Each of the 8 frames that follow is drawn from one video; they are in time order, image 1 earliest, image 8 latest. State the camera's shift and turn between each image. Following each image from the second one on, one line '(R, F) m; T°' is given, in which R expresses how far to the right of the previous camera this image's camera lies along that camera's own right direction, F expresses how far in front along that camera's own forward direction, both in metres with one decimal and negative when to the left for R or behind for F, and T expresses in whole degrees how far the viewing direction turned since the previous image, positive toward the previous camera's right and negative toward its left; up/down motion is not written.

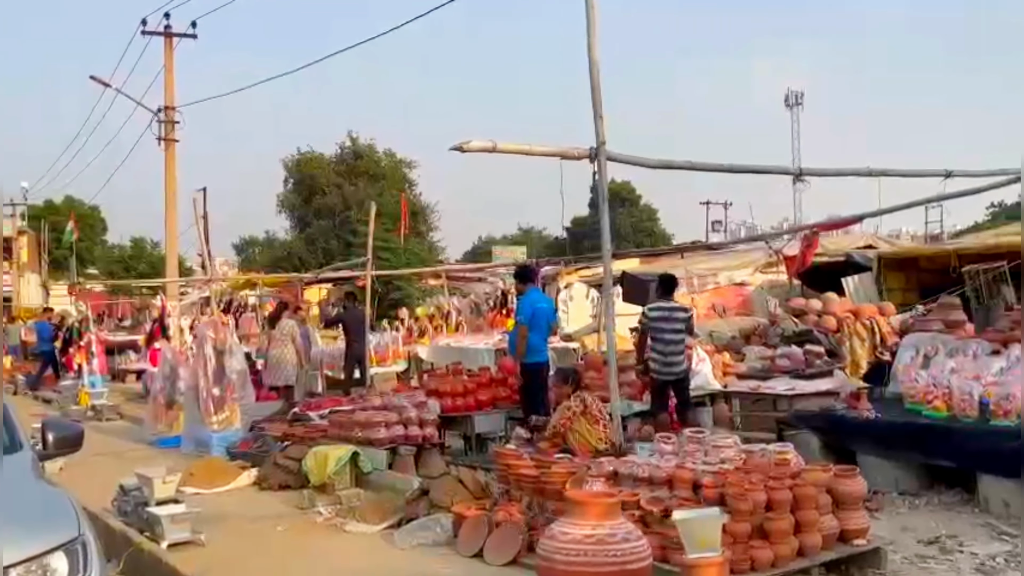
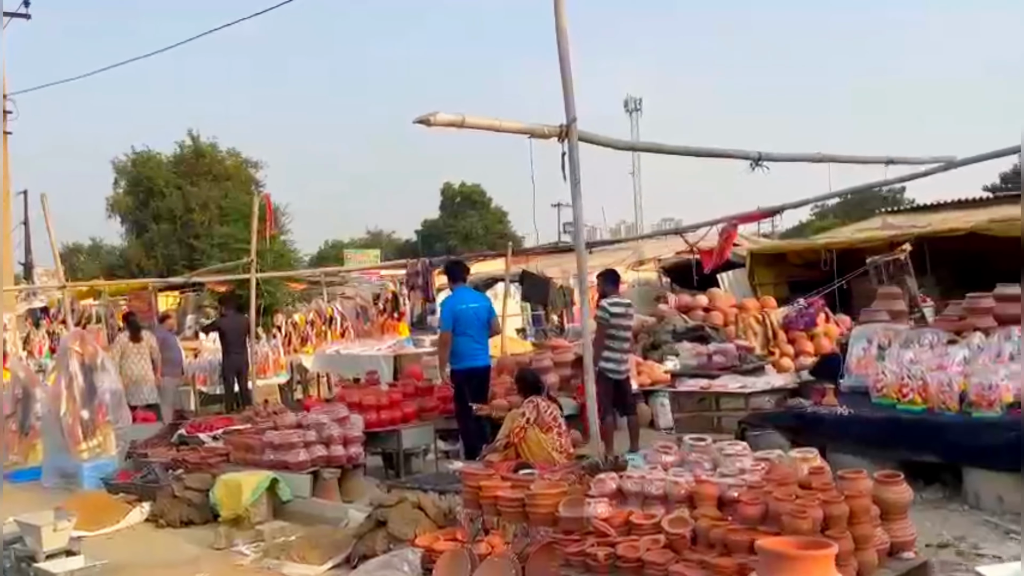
(-0.8, +0.9) m; +10°
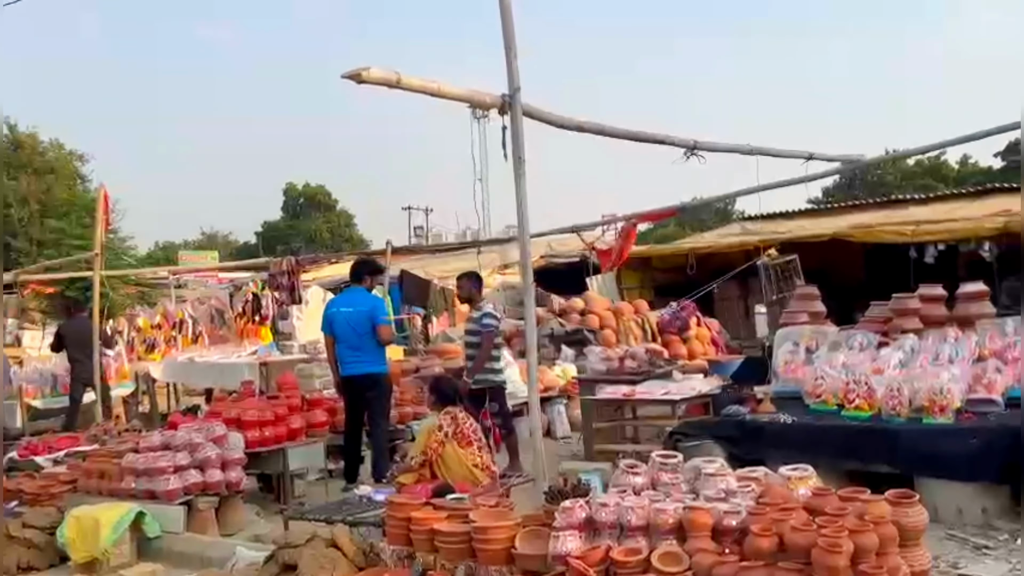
(-0.5, +0.9) m; +10°
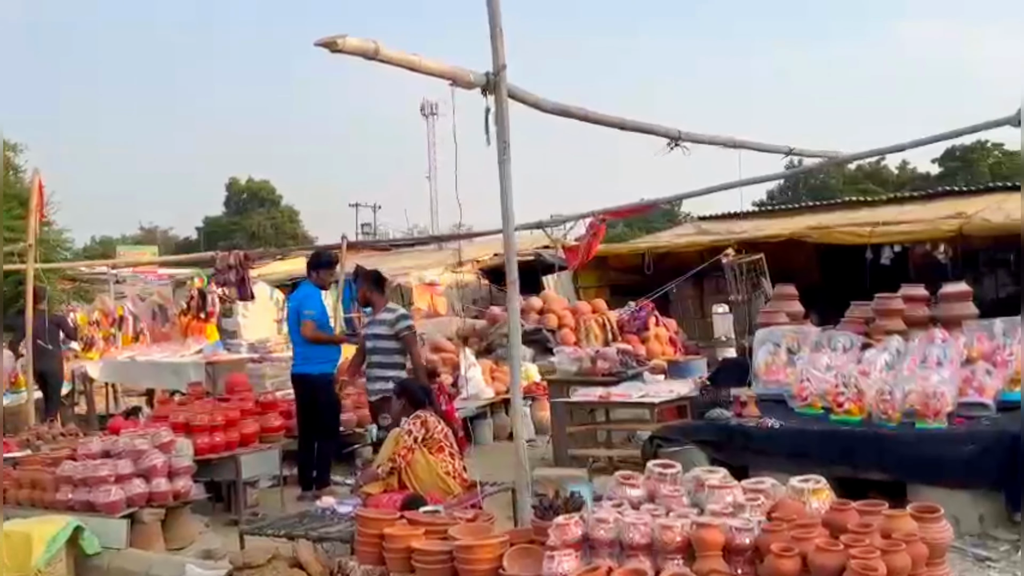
(-0.2, +0.4) m; +3°
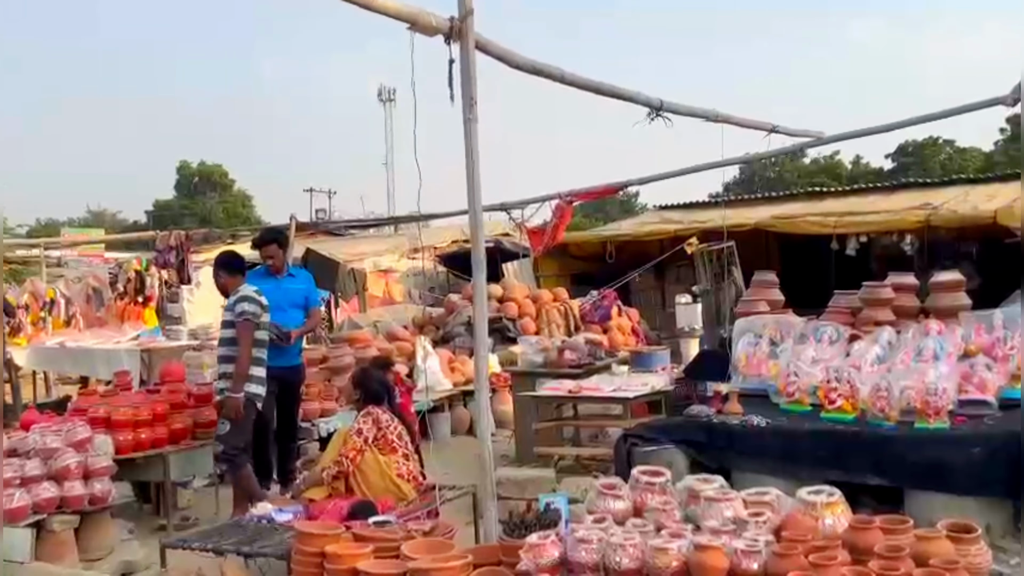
(0.0, +0.6) m; +3°
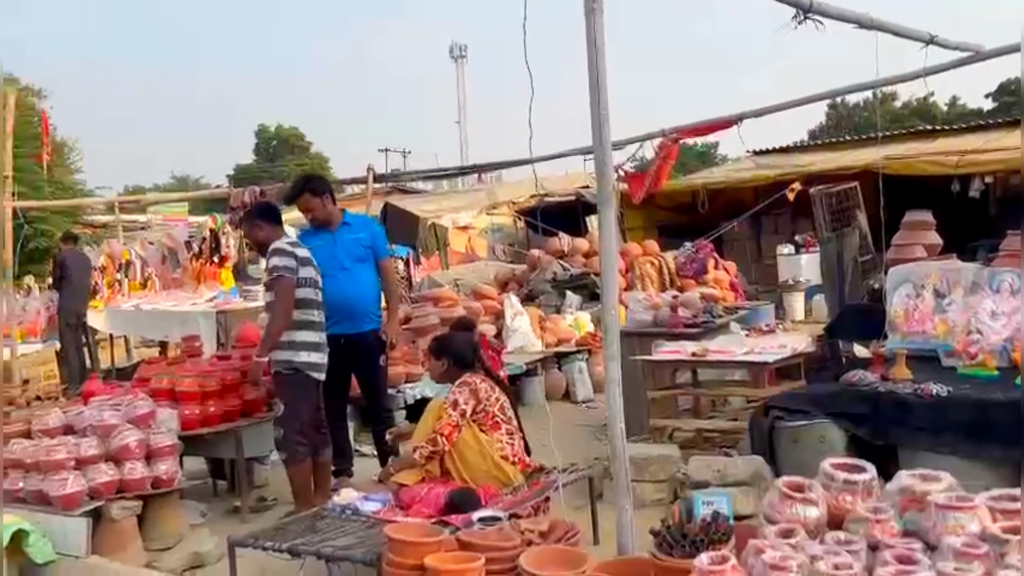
(-0.2, +0.9) m; -5°
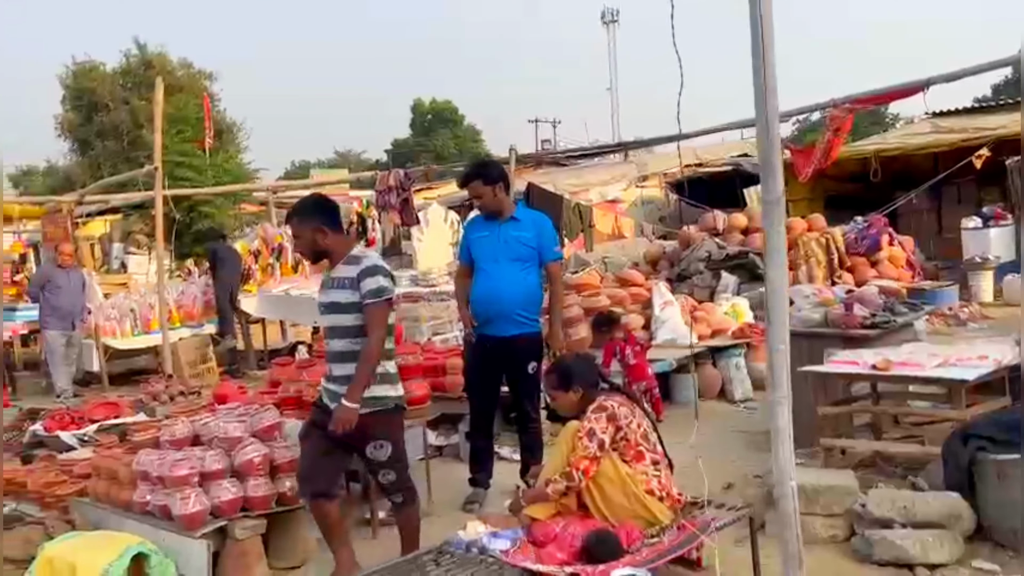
(0.0, +0.5) m; -10°
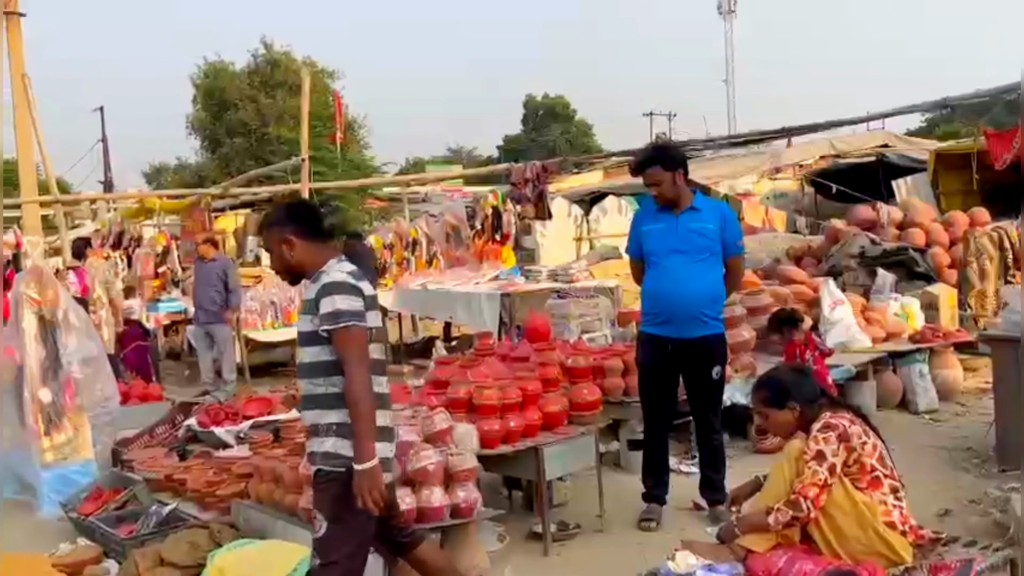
(-0.4, +0.4) m; -7°
